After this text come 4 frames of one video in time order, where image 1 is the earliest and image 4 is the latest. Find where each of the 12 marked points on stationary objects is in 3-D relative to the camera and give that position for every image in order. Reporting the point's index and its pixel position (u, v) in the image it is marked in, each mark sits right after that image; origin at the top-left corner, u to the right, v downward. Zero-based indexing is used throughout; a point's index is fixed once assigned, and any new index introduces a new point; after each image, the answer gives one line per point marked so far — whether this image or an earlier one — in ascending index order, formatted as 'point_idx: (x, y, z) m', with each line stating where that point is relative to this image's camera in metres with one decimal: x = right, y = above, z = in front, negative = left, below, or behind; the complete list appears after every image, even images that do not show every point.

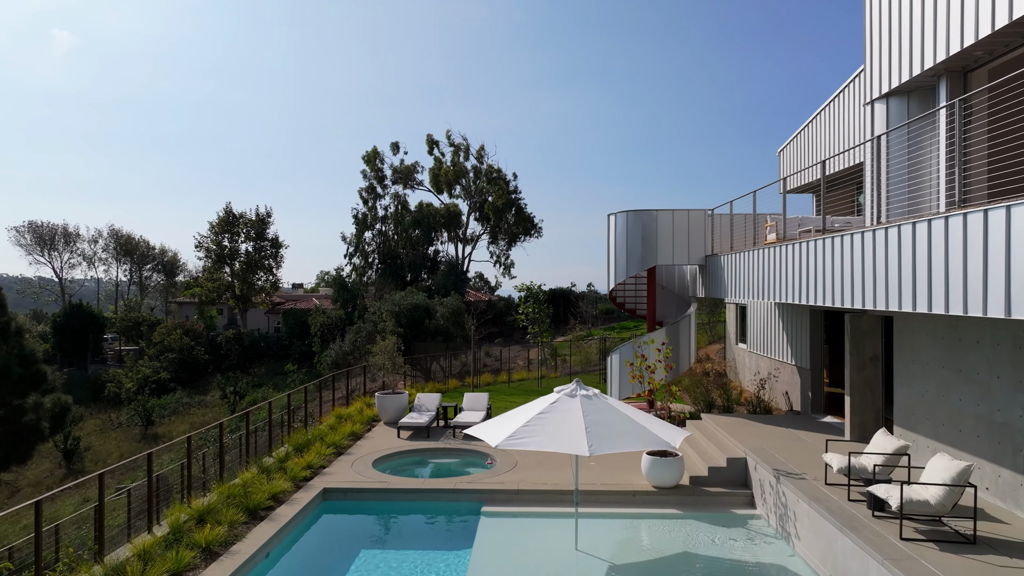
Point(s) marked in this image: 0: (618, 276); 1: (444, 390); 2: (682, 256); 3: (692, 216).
0: (+2.0, +0.2, +10.5) m
1: (-1.7, -2.5, +13.7) m
2: (+3.1, +0.5, +10.2) m
3: (+3.2, +1.3, +10.2) m
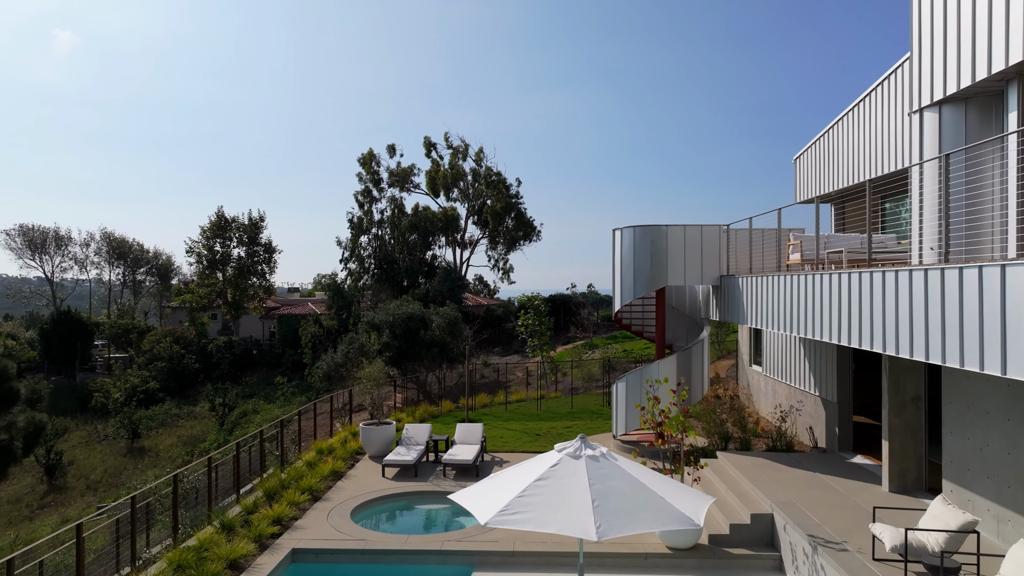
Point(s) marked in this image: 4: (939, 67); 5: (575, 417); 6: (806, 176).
0: (+1.9, -0.1, +9.6) m
1: (-1.7, -2.9, +12.8) m
2: (+3.0, +0.2, +9.3) m
3: (+3.2, +0.9, +9.3) m
4: (+4.4, +2.3, +5.8) m
5: (+1.3, -2.7, +12.1) m
6: (+6.8, +2.5, +13.0) m
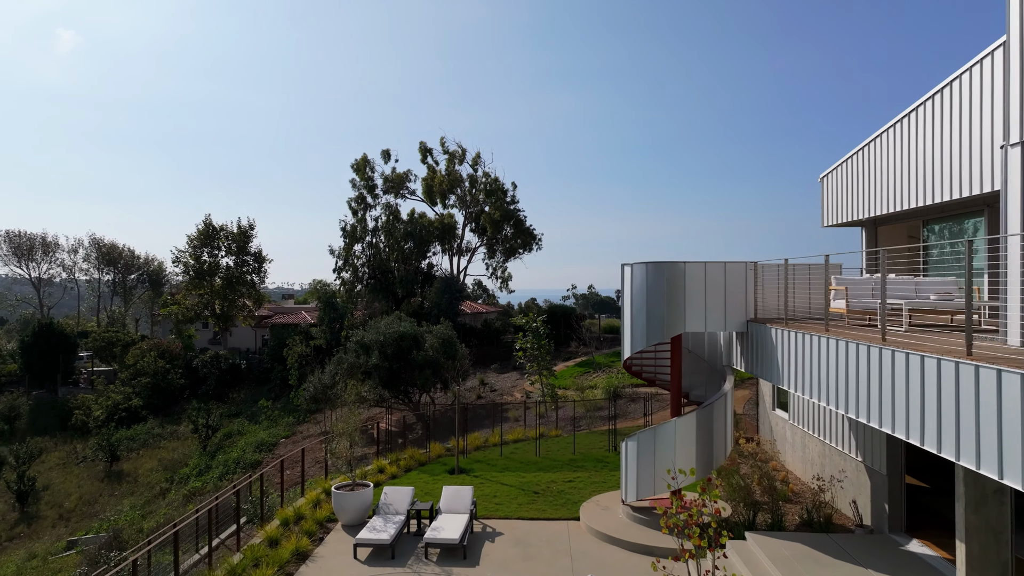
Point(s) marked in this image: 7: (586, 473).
0: (+1.8, -0.8, +8.3) m
1: (-1.8, -3.5, +11.6) m
2: (+2.9, -0.5, +8.1) m
3: (+3.1, +0.3, +8.1) m
4: (+4.3, +1.6, +4.6) m
5: (+1.2, -3.4, +10.8) m
6: (+6.8, +1.8, +11.7) m
7: (+1.4, -3.4, +10.5) m
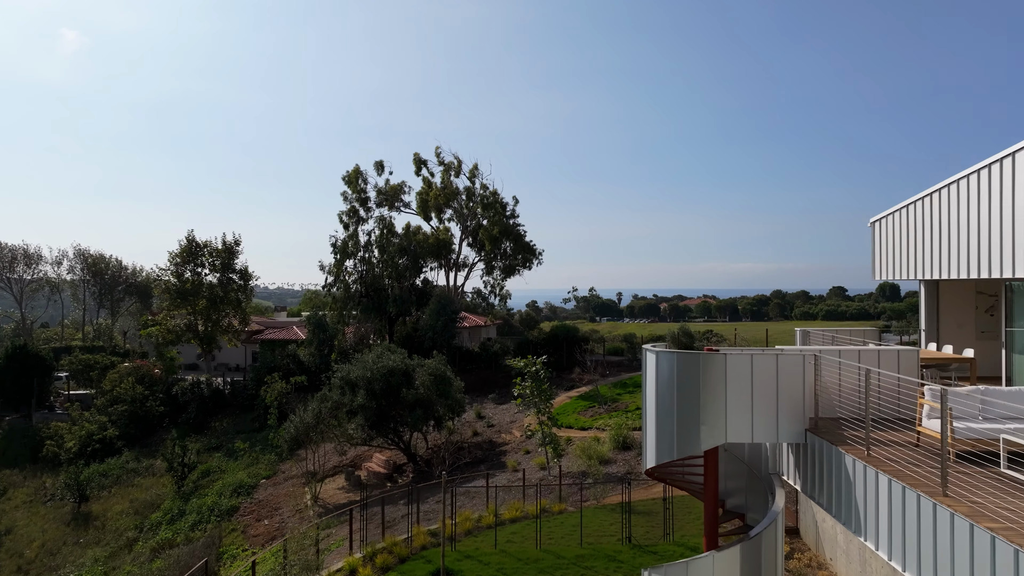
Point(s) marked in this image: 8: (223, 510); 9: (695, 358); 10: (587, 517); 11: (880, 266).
0: (+1.8, -1.9, +6.6) m
1: (-1.9, -4.6, +9.9) m
2: (+2.8, -1.6, +6.3) m
3: (+3.0, -0.8, +6.4) m
4: (+4.2, +0.5, +2.8) m
5: (+1.2, -4.5, +9.1) m
6: (+6.7, +0.8, +10.0) m
7: (+1.3, -4.5, +8.8) m
8: (-10.0, -7.6, +19.6) m
9: (+2.1, -0.8, +6.4) m
10: (+1.5, -4.5, +11.2) m
11: (+6.7, +0.4, +10.4) m
